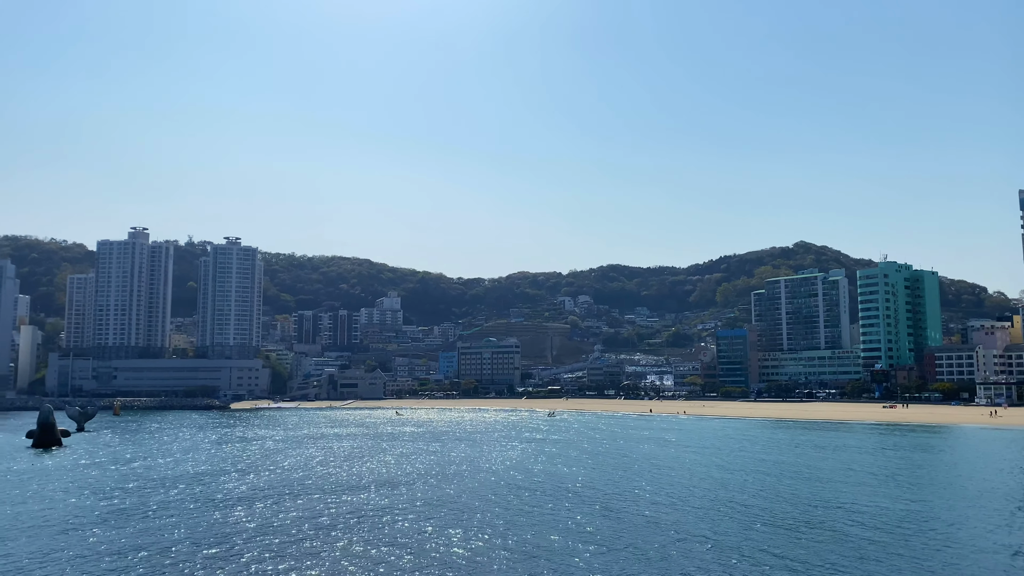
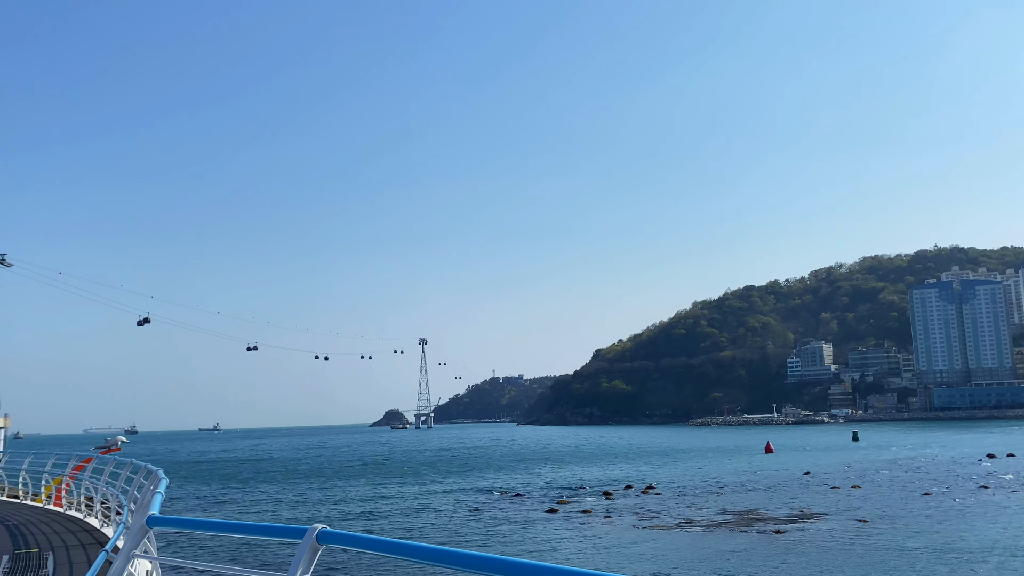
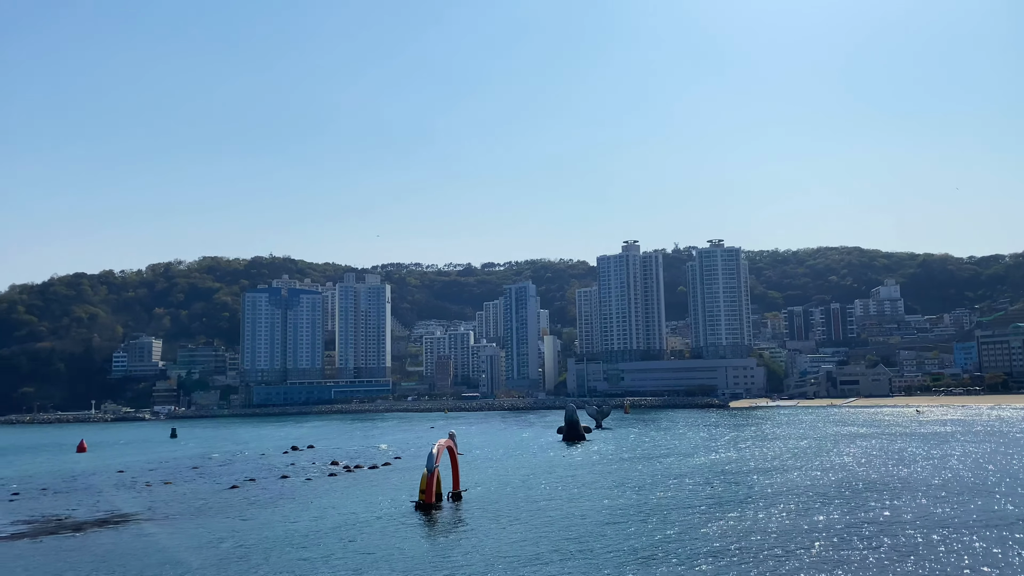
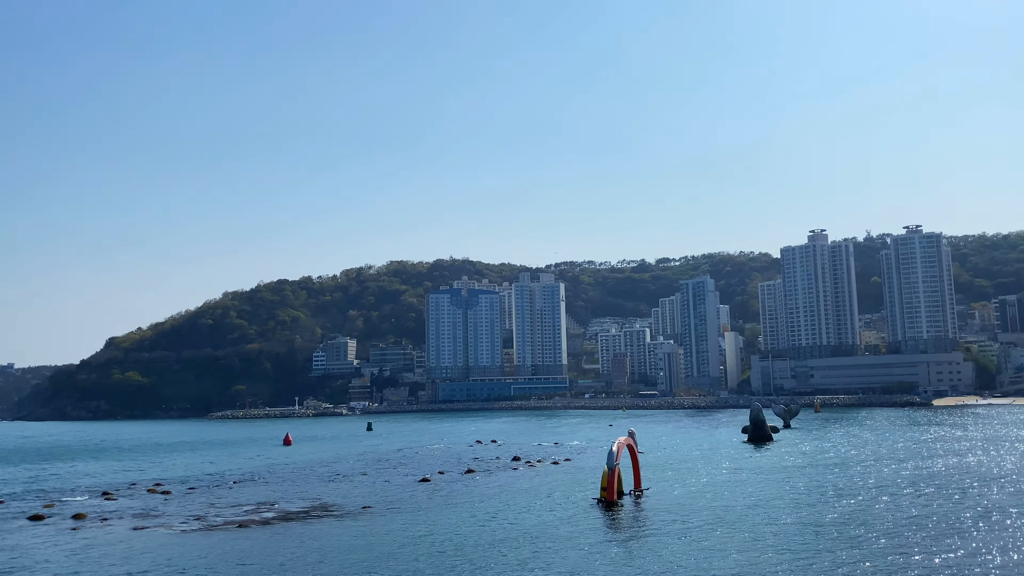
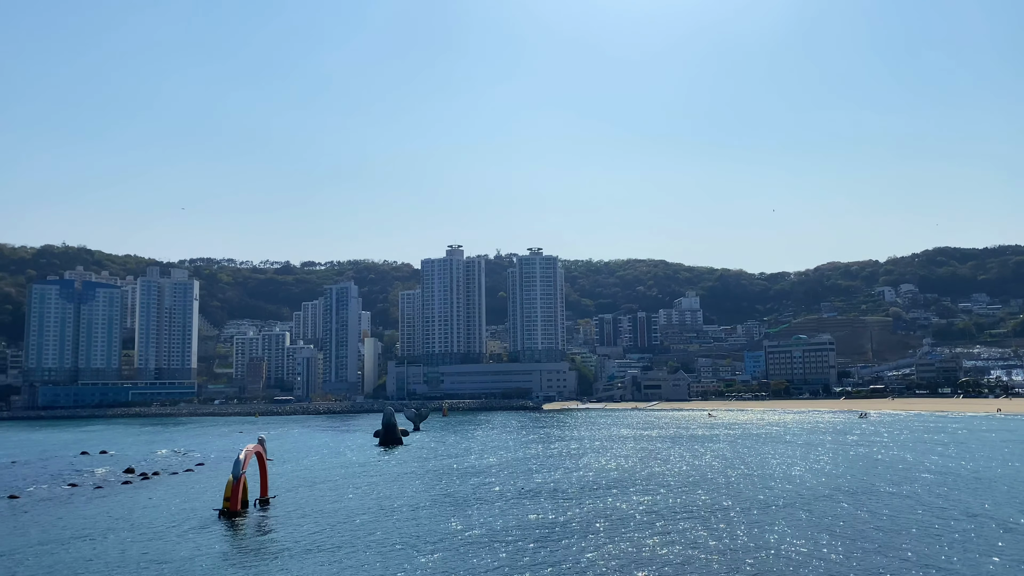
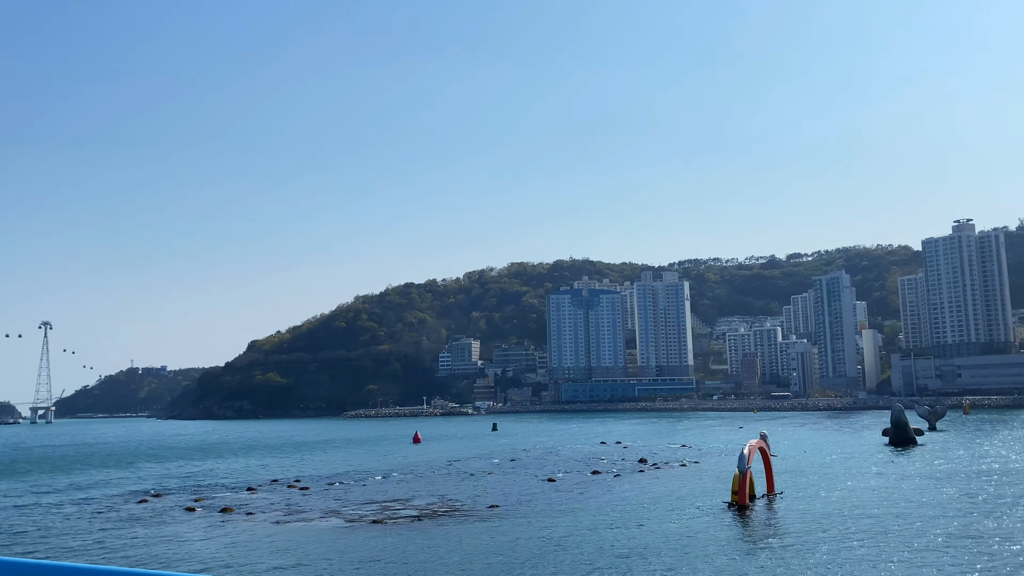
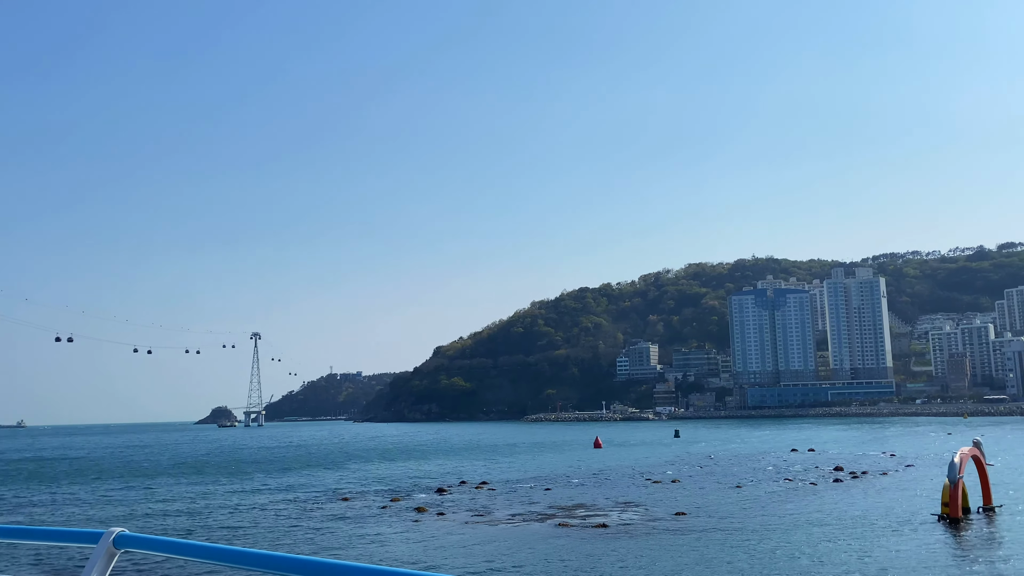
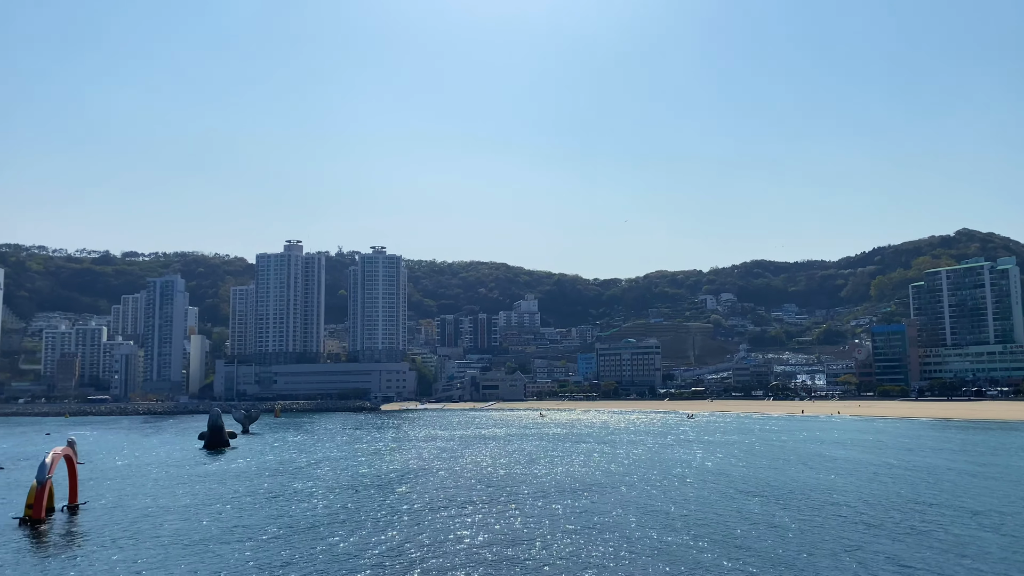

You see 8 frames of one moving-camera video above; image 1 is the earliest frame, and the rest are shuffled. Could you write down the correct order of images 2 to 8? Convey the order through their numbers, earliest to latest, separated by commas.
8, 5, 3, 4, 6, 7, 2
